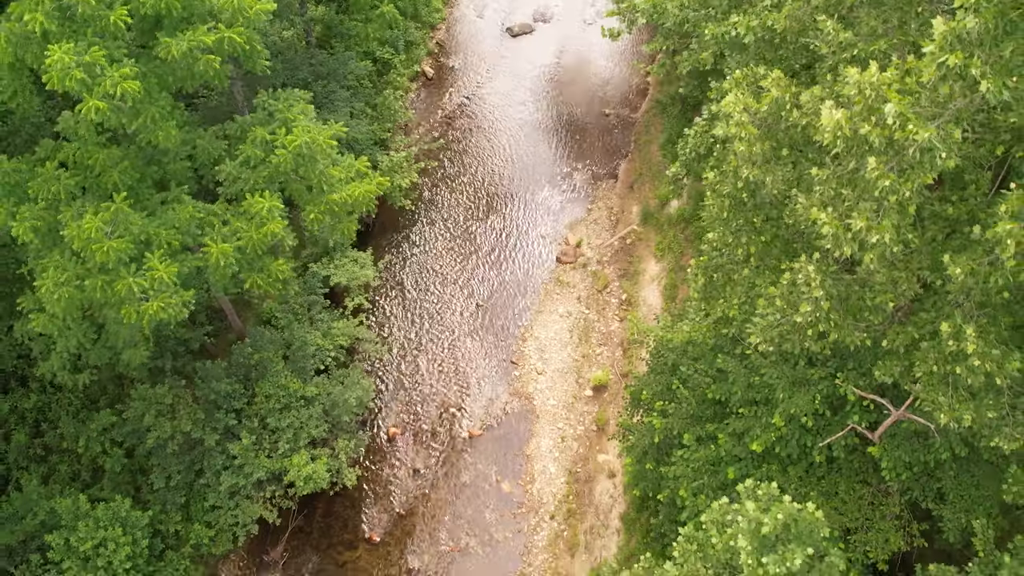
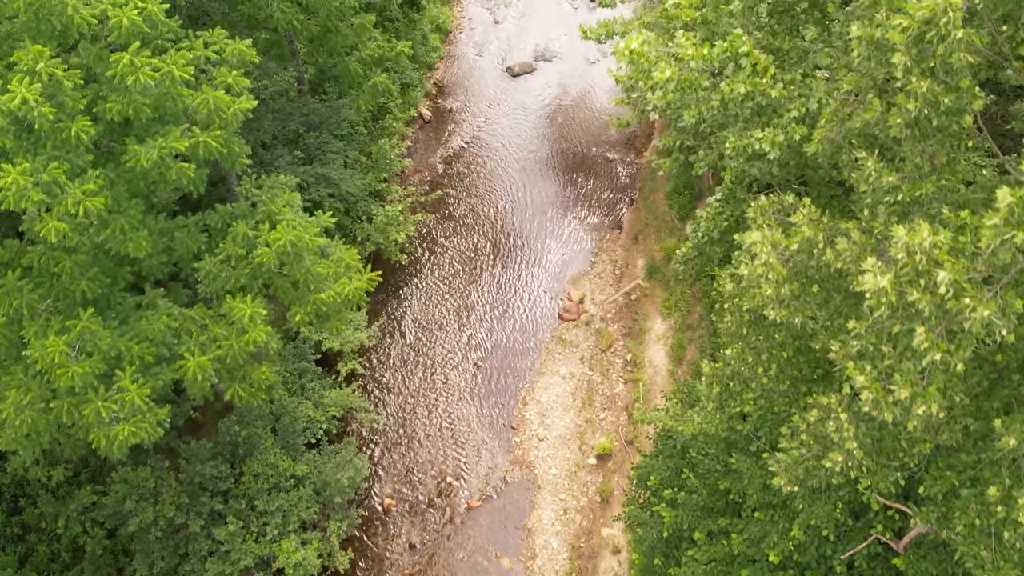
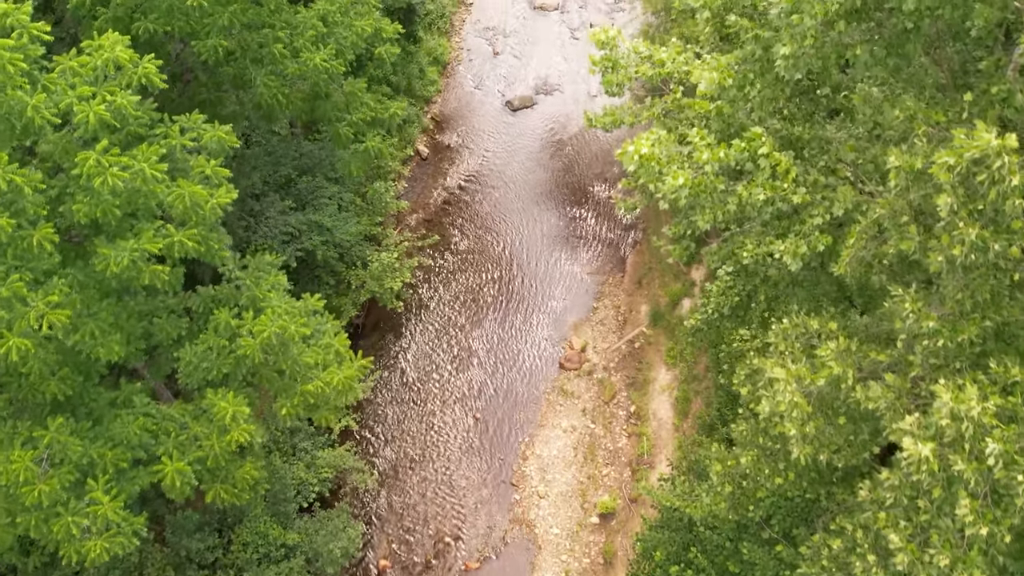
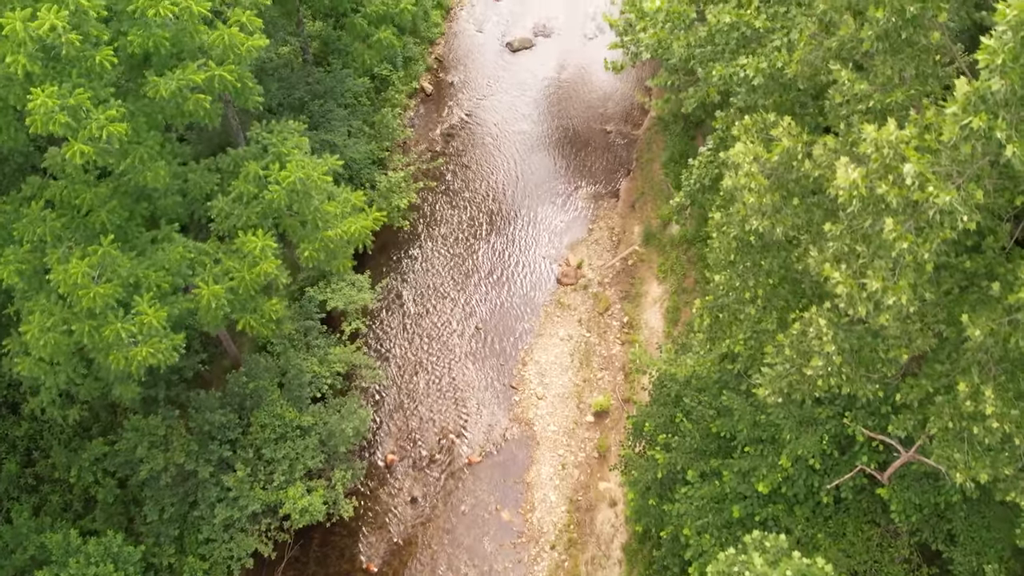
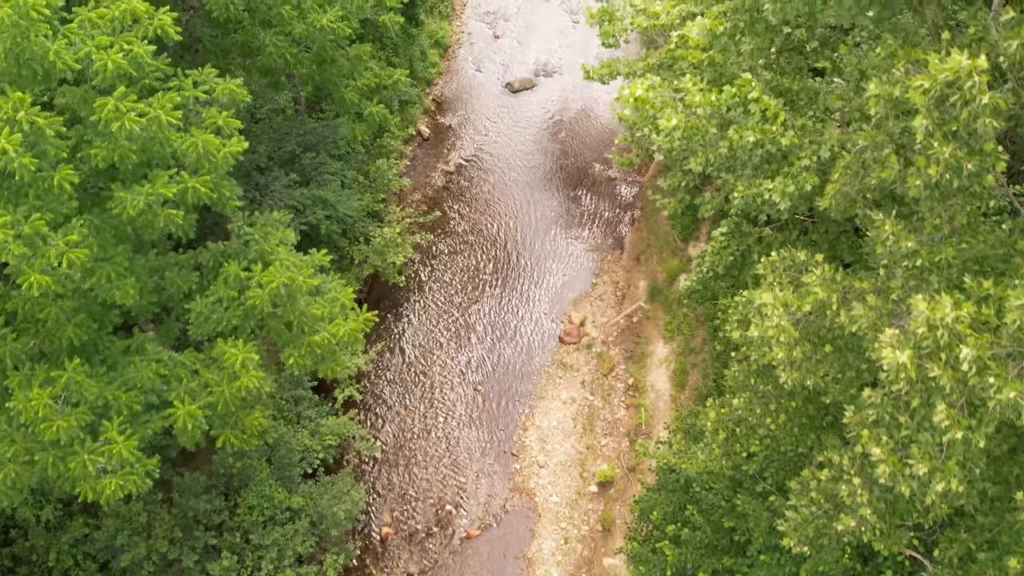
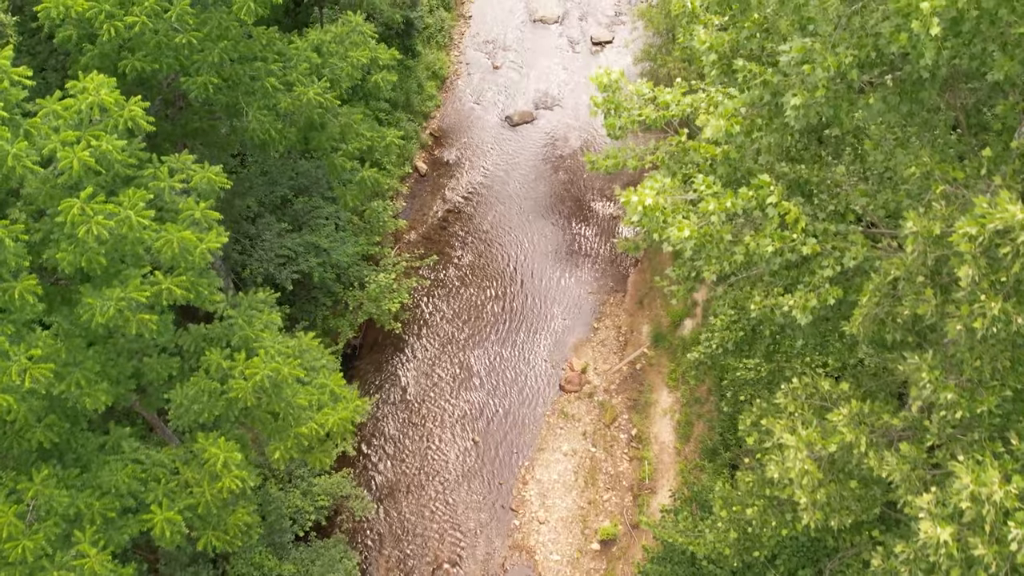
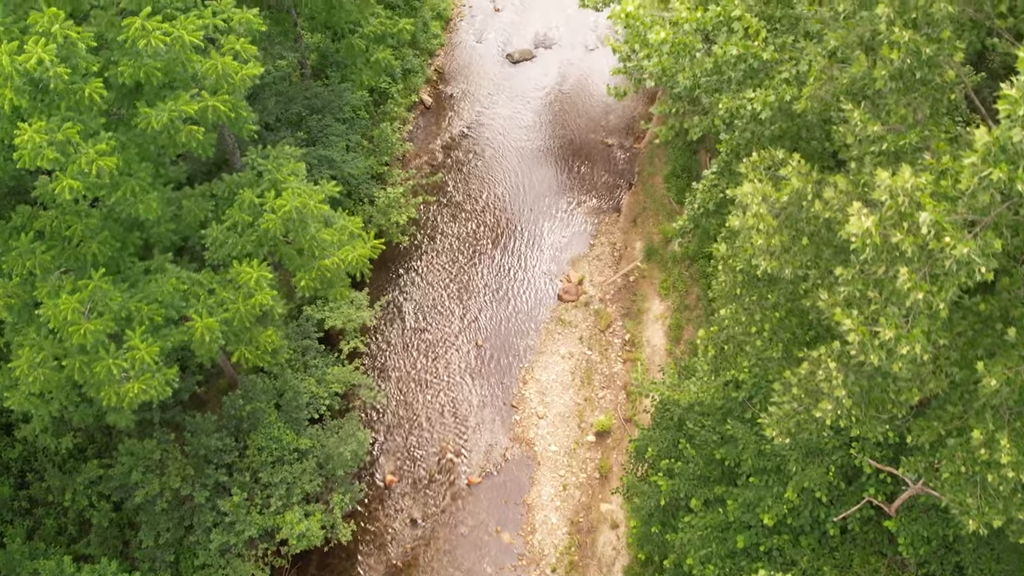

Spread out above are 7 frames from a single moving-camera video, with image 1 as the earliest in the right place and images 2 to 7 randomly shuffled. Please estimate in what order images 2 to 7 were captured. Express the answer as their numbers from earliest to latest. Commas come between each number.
4, 7, 2, 5, 3, 6
